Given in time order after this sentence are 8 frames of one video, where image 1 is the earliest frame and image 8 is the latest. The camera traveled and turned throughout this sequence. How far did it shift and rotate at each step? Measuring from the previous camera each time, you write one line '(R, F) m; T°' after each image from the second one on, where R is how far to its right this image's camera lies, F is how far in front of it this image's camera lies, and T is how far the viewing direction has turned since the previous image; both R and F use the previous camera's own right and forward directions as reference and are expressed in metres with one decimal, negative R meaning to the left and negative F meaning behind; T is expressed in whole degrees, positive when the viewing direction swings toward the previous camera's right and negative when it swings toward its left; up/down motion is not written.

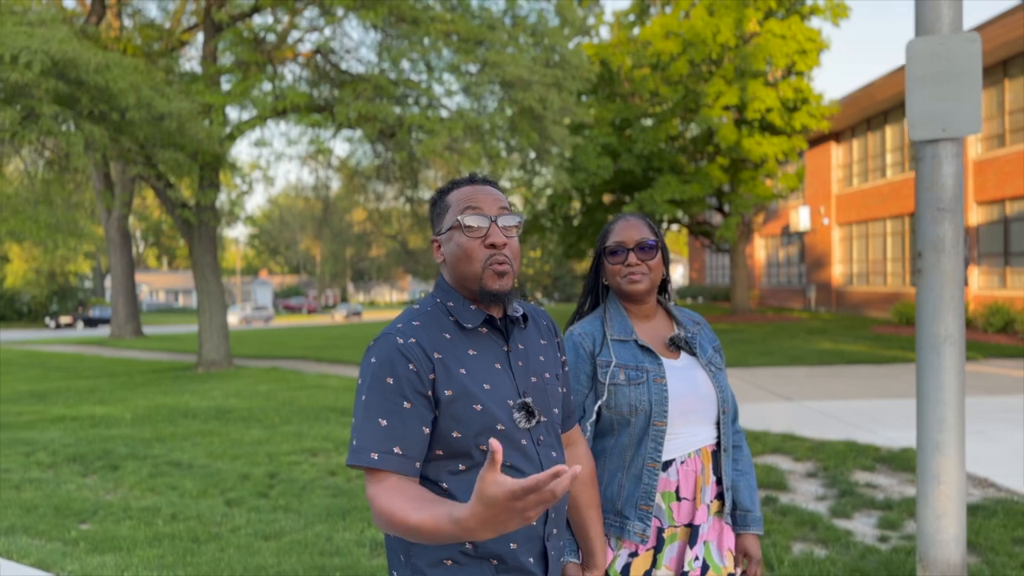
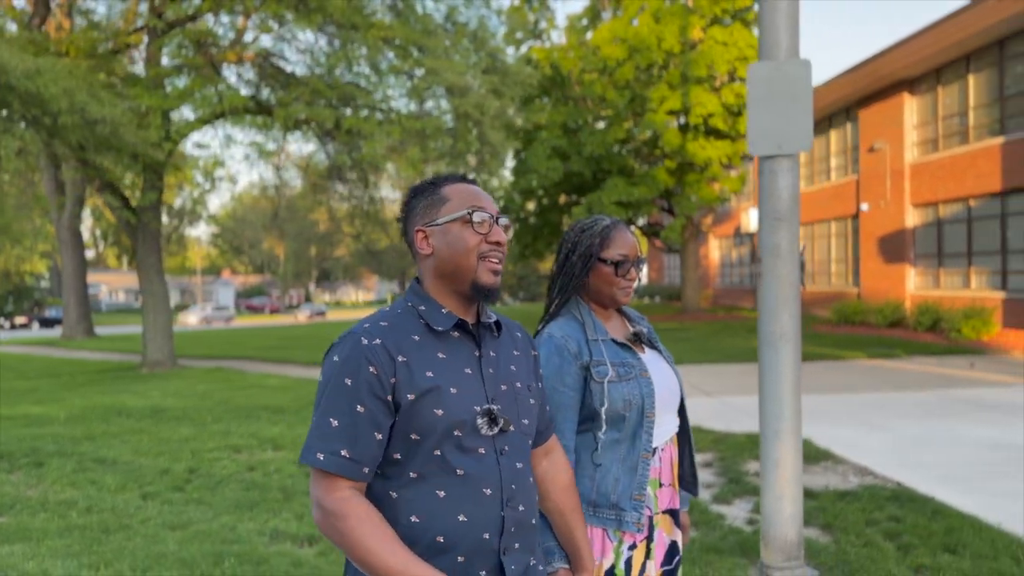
(+0.5, -0.4) m; +2°
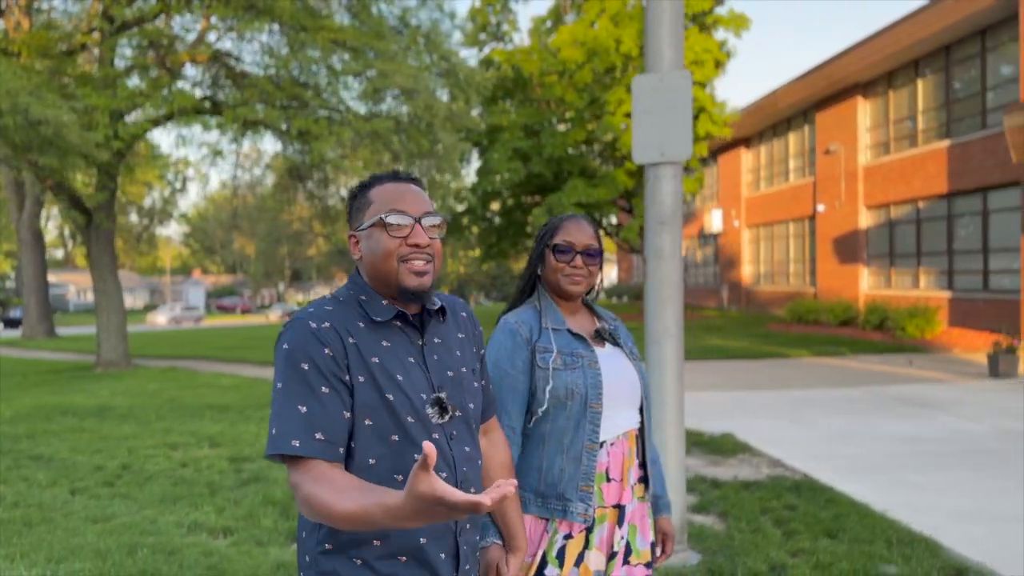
(+0.4, -0.2) m; +2°
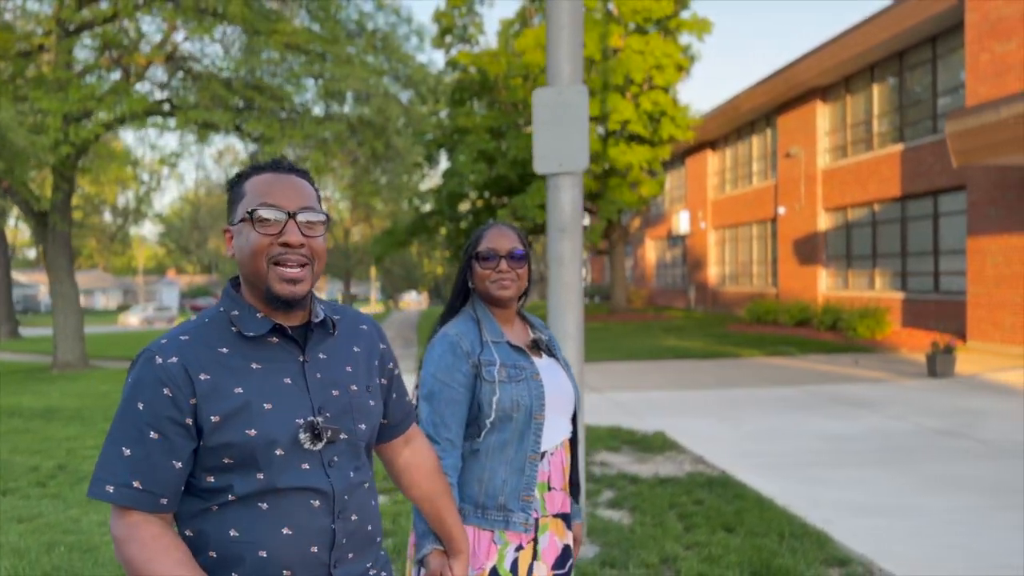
(+0.4, -0.2) m; +1°
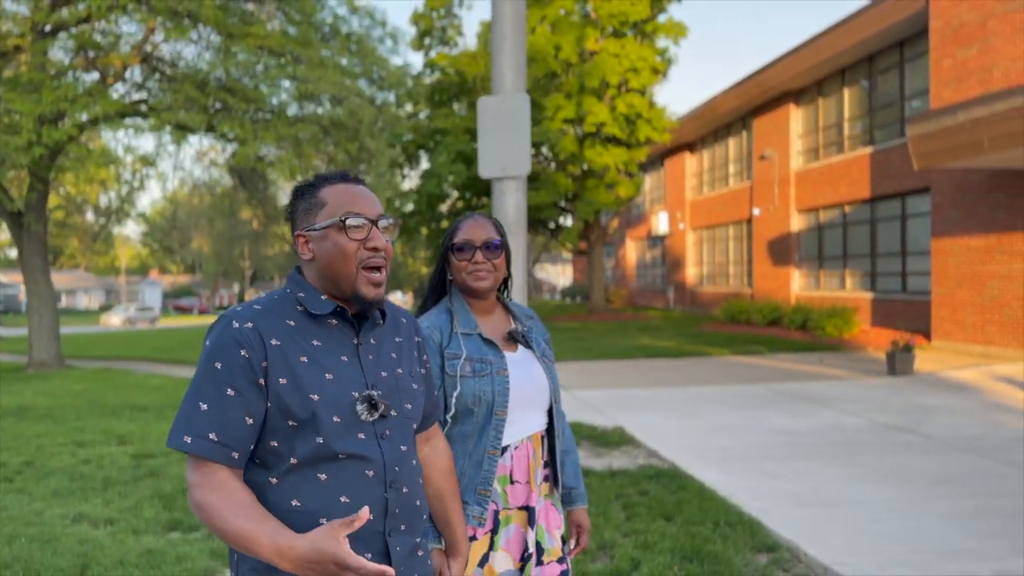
(+0.3, -0.2) m; +1°
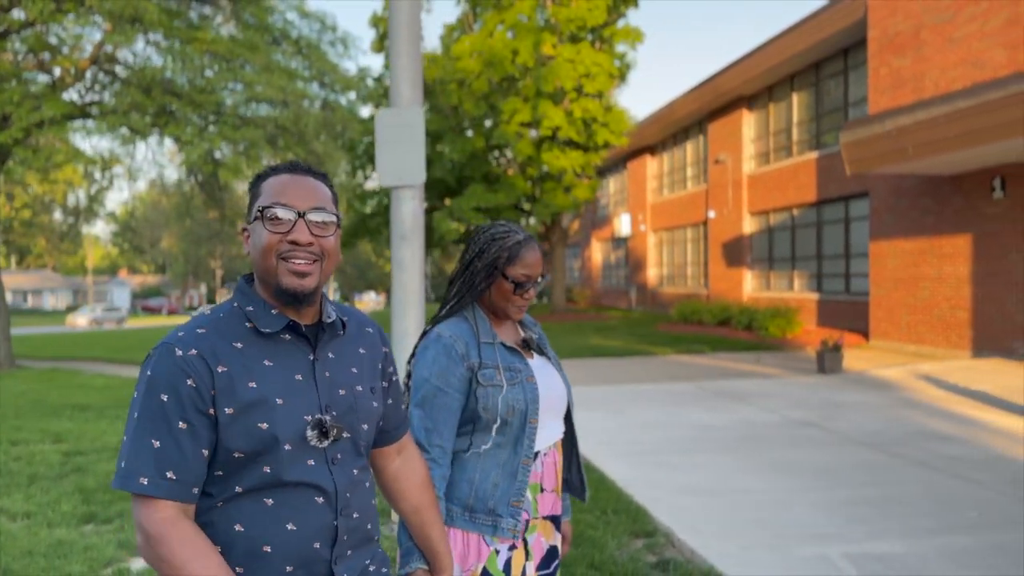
(+0.5, -0.3) m; +2°
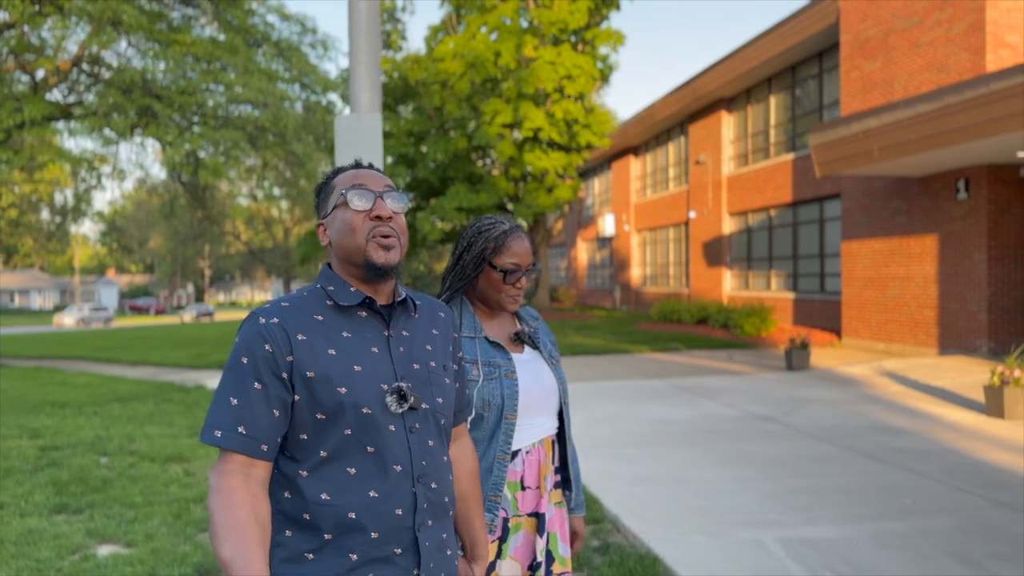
(+0.3, -0.3) m; +1°
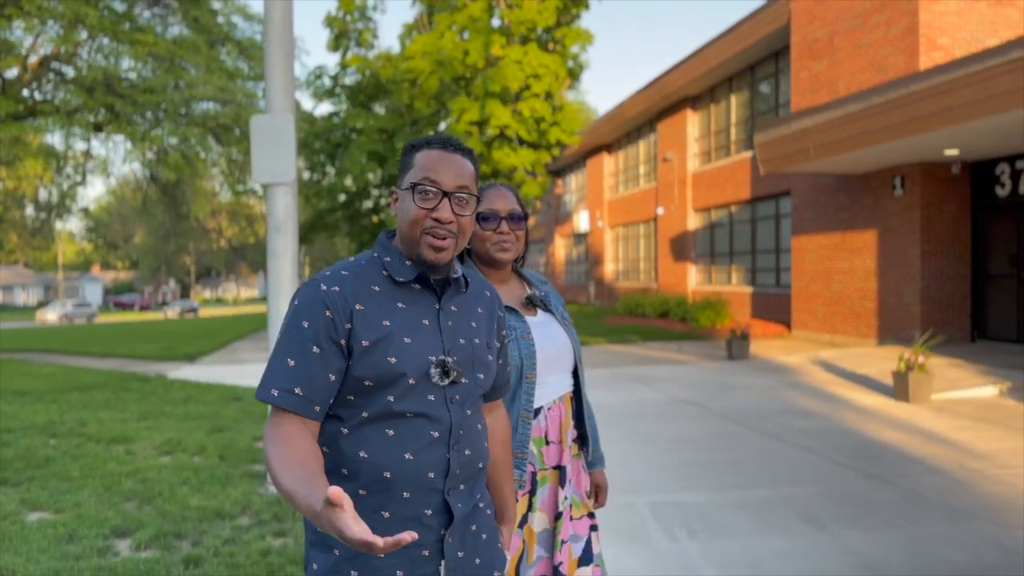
(+0.6, -0.5) m; +1°
